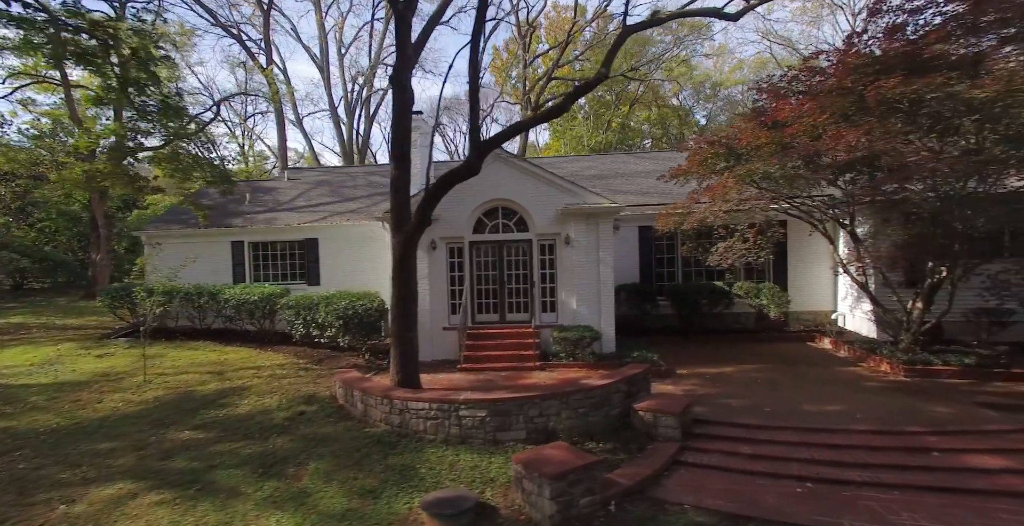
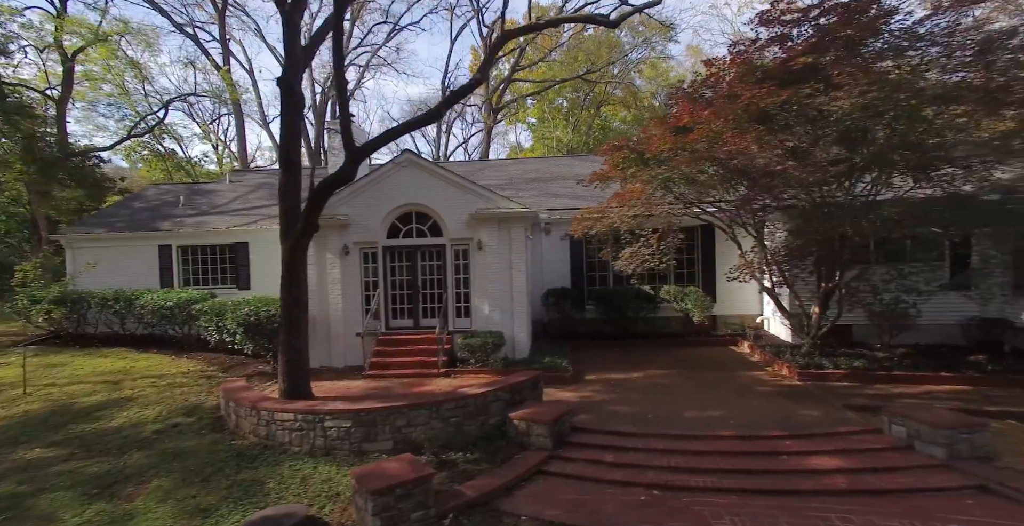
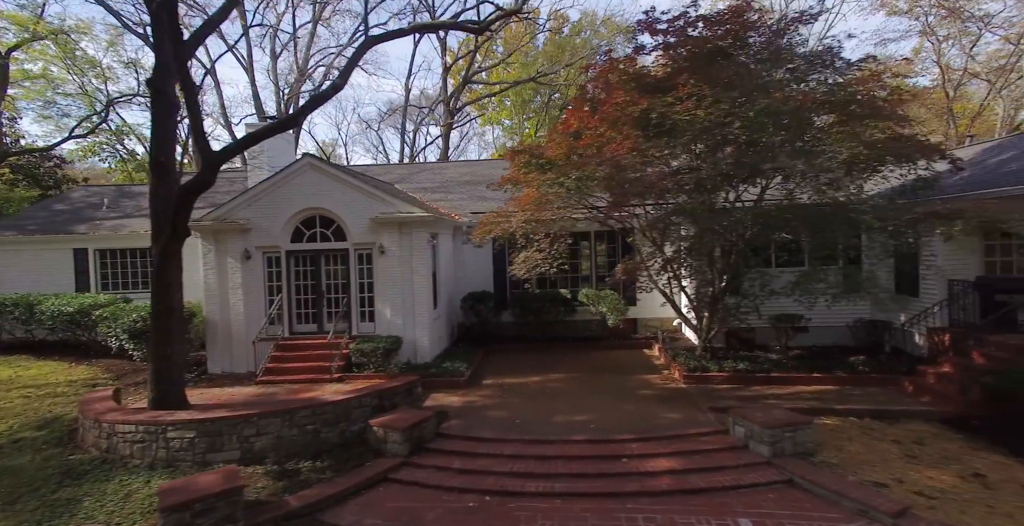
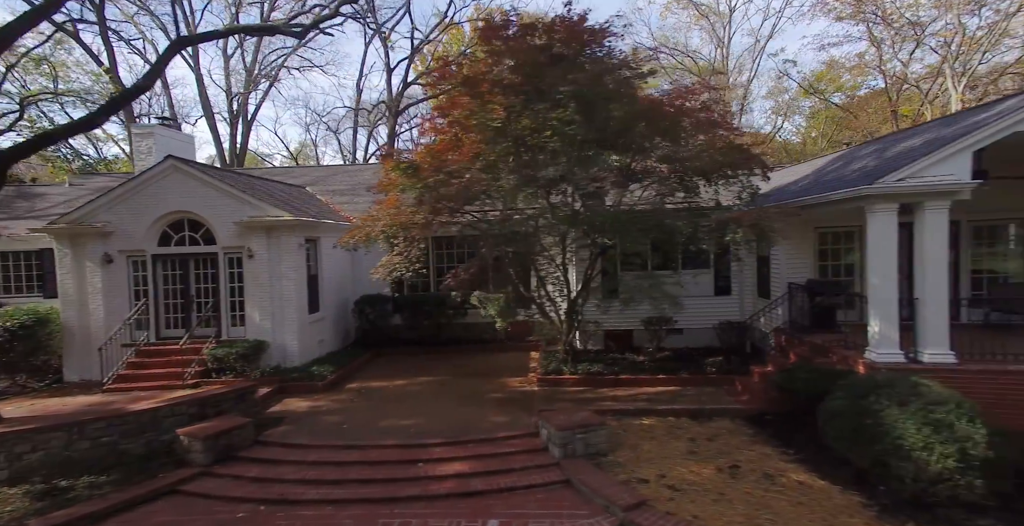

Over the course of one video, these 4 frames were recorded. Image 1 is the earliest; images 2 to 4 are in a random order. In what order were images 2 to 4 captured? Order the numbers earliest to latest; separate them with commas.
2, 3, 4
